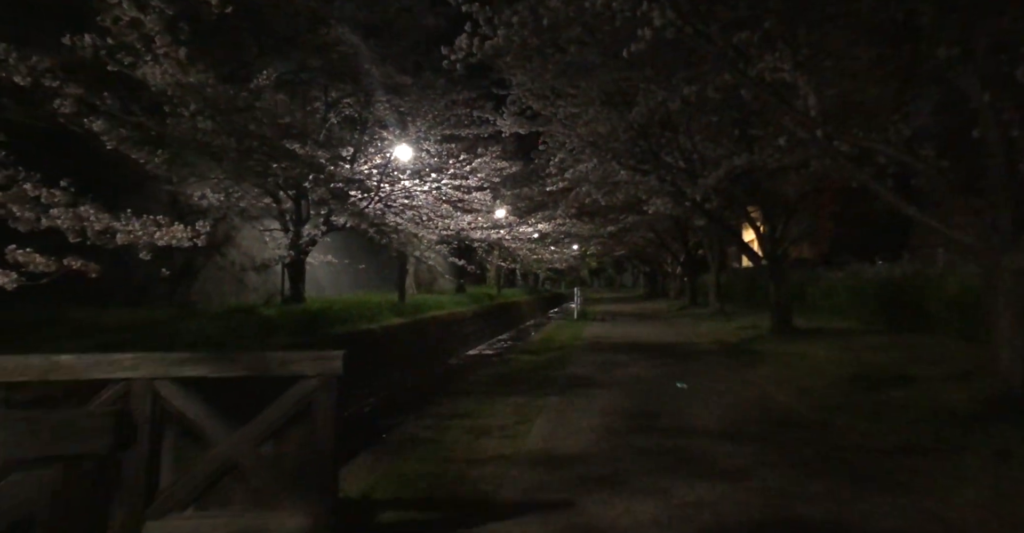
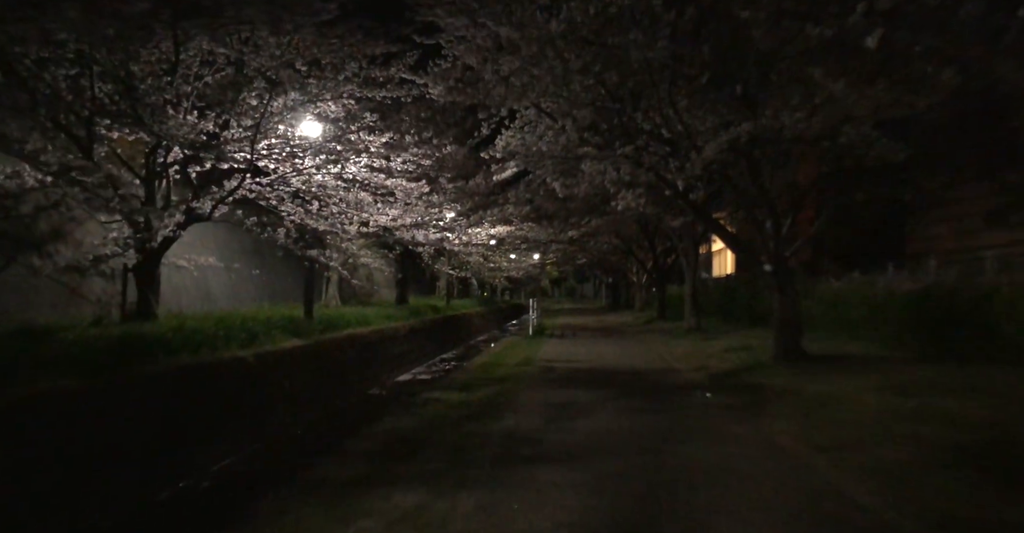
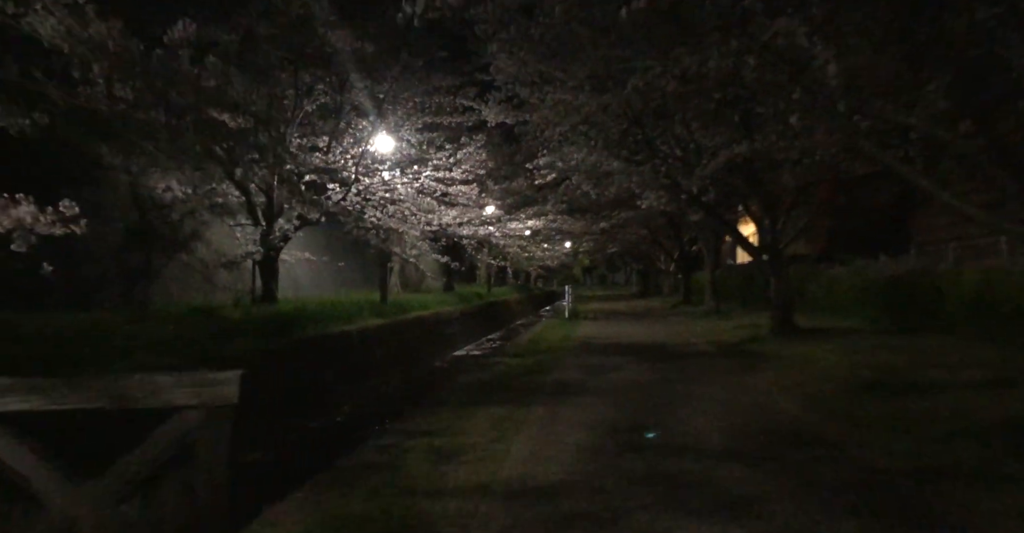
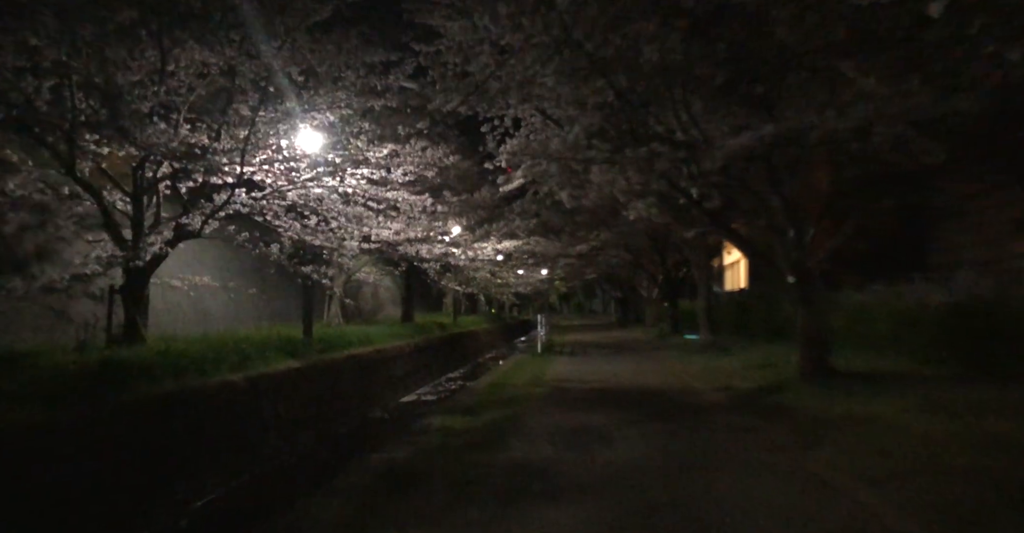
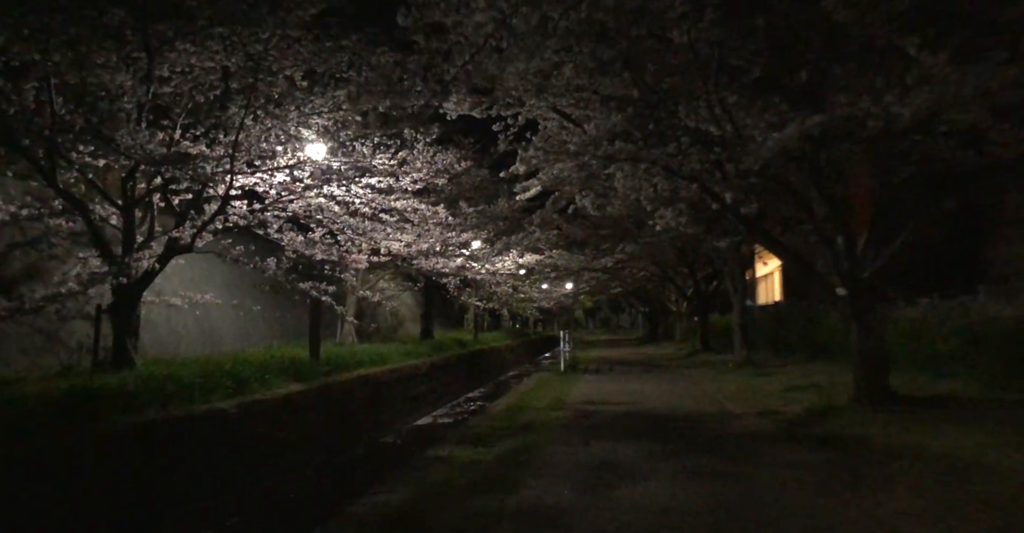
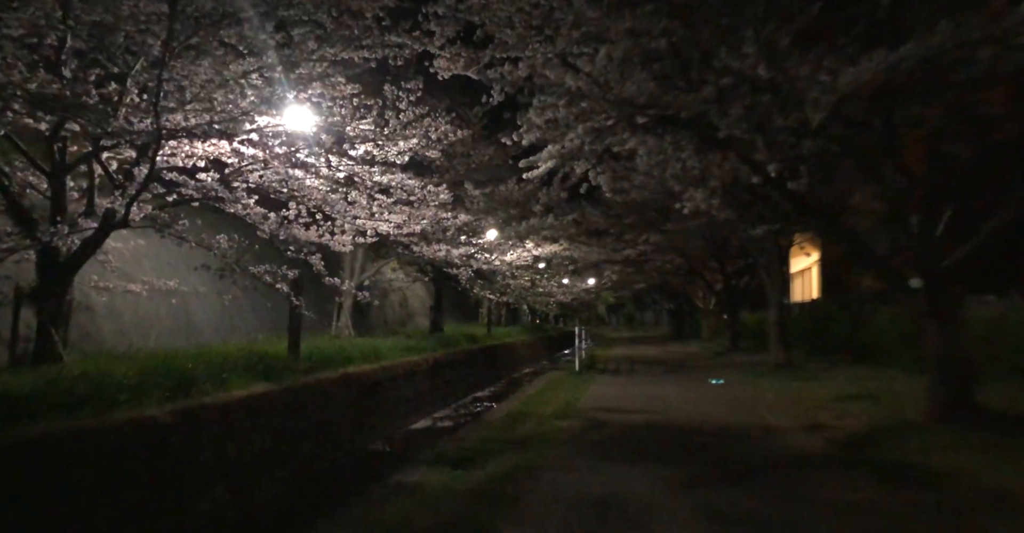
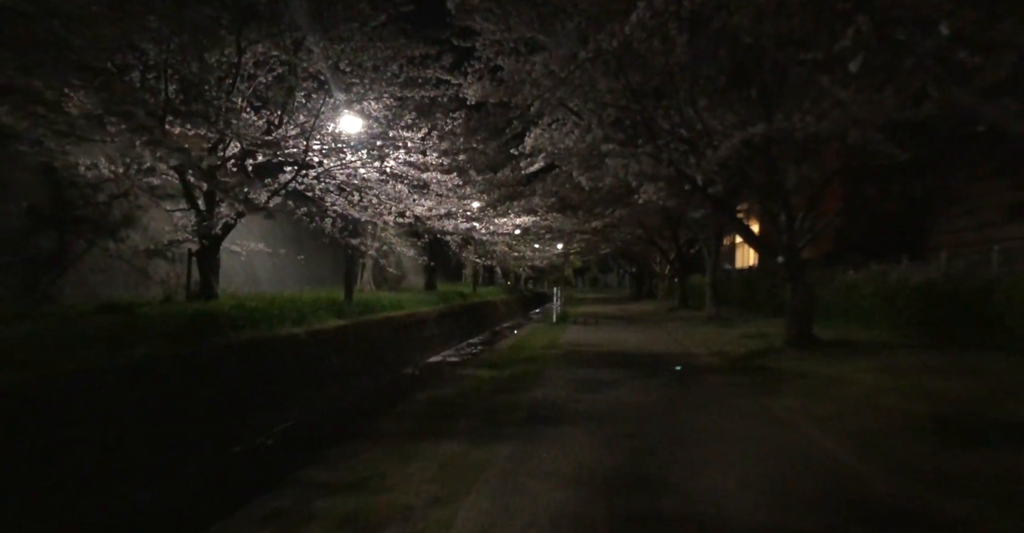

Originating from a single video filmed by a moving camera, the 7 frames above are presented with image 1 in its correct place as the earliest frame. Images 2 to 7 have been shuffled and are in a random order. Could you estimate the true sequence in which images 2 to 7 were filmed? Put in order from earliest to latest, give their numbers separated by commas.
3, 7, 2, 4, 5, 6
